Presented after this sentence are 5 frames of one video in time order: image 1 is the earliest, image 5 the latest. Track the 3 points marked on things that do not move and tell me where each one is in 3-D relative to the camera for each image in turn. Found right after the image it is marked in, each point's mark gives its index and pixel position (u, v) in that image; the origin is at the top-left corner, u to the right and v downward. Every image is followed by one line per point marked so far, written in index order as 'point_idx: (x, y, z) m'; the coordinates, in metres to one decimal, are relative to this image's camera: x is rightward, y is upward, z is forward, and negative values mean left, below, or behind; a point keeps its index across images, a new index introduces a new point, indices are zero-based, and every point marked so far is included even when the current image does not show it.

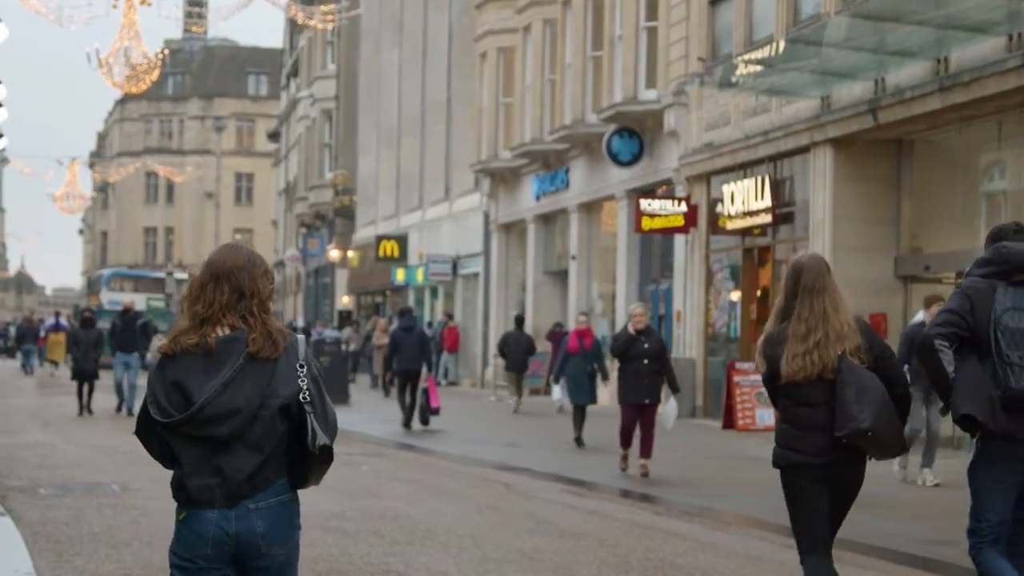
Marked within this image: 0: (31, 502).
0: (-3.6, -1.6, +12.5) m
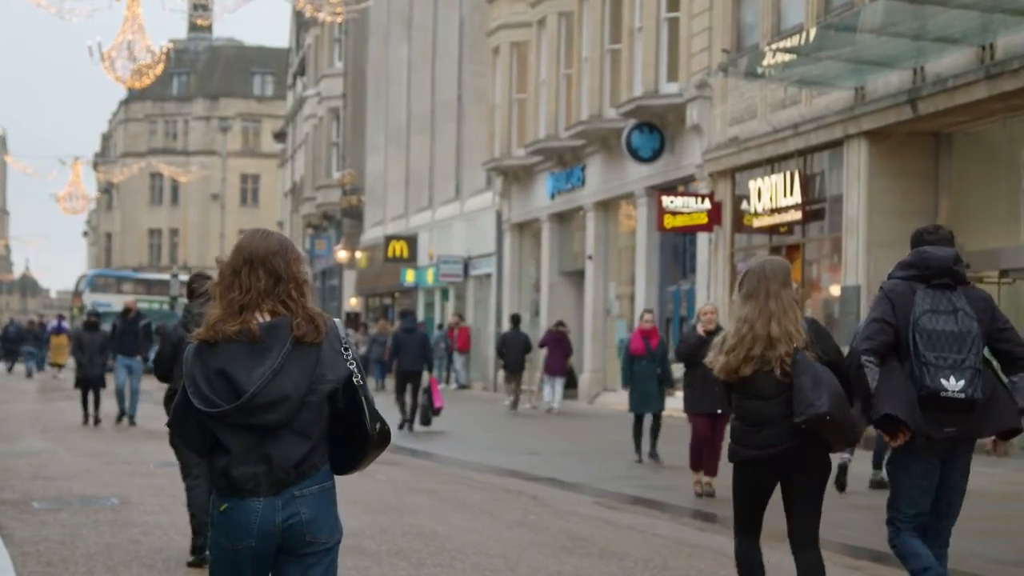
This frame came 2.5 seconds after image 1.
0: (-3.4, -1.6, +11.5) m
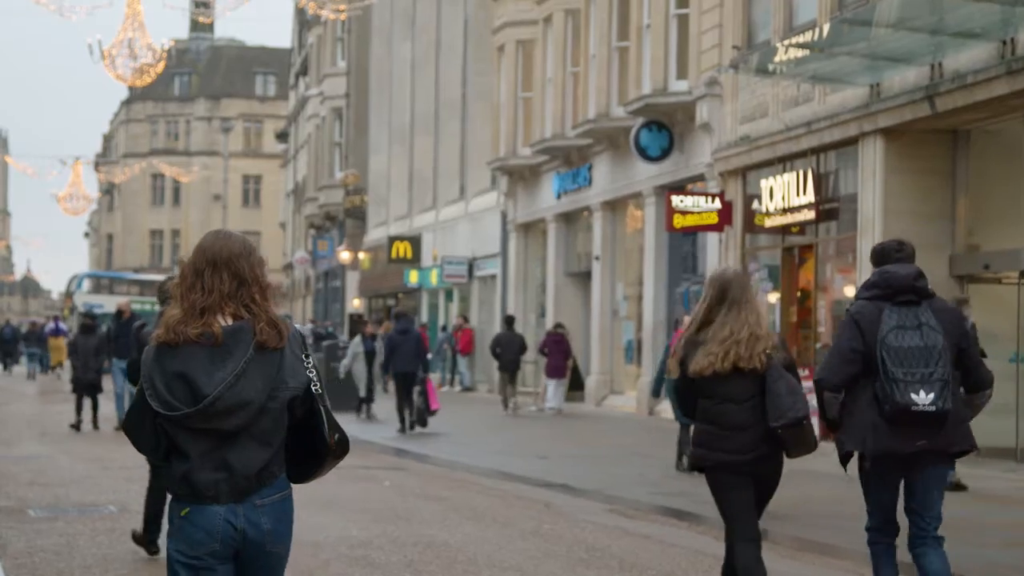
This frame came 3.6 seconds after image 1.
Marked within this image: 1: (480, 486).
0: (-3.3, -1.6, +11.1) m
1: (-0.3, -1.8, +15.3) m
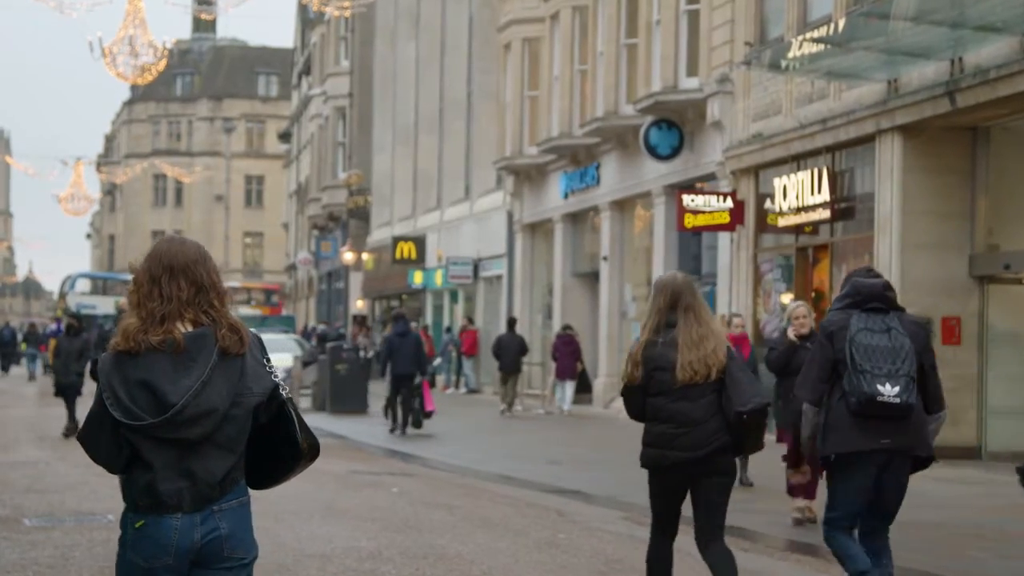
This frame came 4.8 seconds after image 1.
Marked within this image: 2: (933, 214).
0: (-3.2, -1.6, +10.7) m
1: (-0.2, -1.8, +14.9) m
2: (+4.9, +0.9, +19.8) m
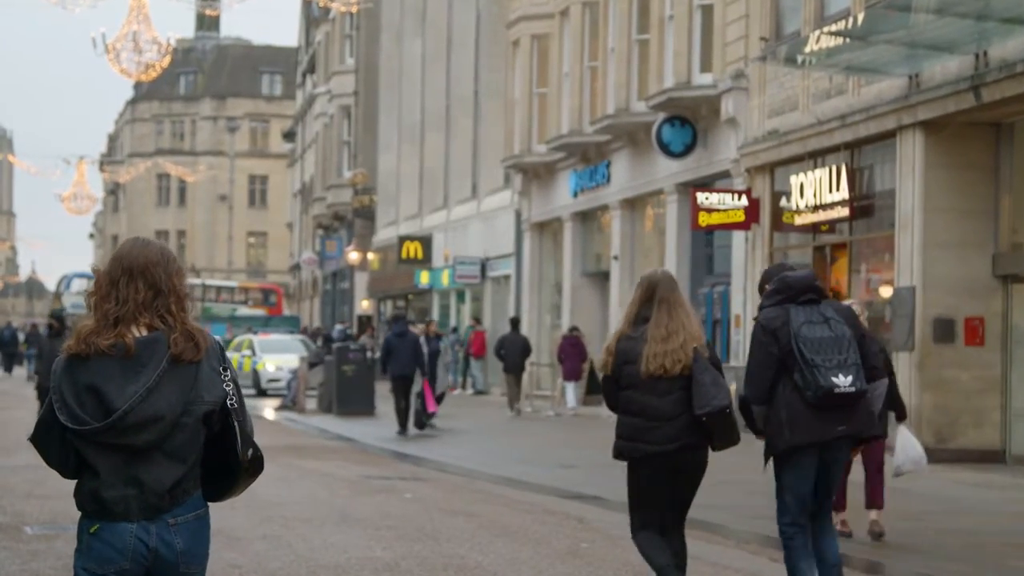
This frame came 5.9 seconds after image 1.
0: (-3.0, -1.6, +10.3) m
1: (-0.1, -1.8, +14.4) m
2: (+5.1, +0.9, +19.3) m
